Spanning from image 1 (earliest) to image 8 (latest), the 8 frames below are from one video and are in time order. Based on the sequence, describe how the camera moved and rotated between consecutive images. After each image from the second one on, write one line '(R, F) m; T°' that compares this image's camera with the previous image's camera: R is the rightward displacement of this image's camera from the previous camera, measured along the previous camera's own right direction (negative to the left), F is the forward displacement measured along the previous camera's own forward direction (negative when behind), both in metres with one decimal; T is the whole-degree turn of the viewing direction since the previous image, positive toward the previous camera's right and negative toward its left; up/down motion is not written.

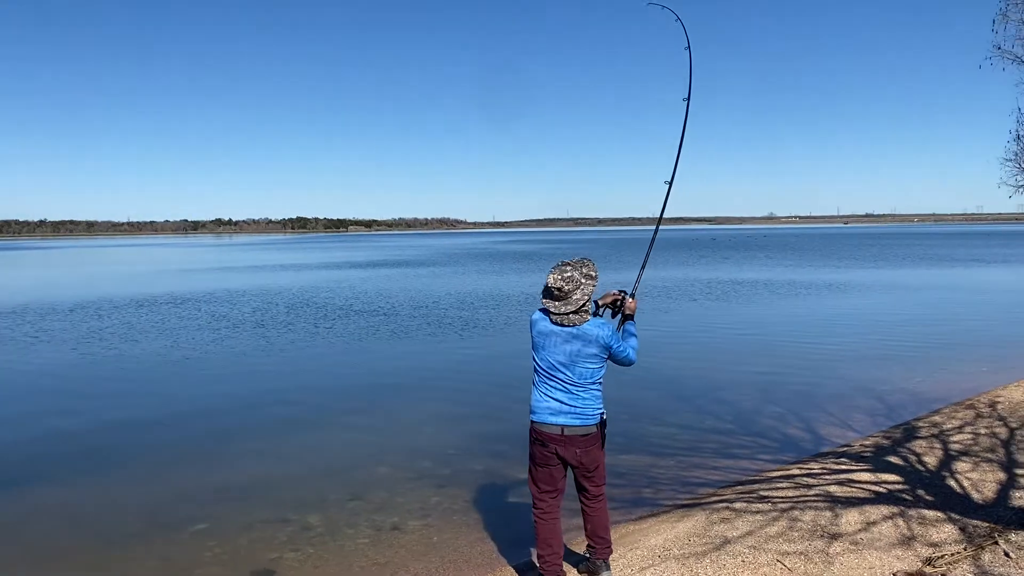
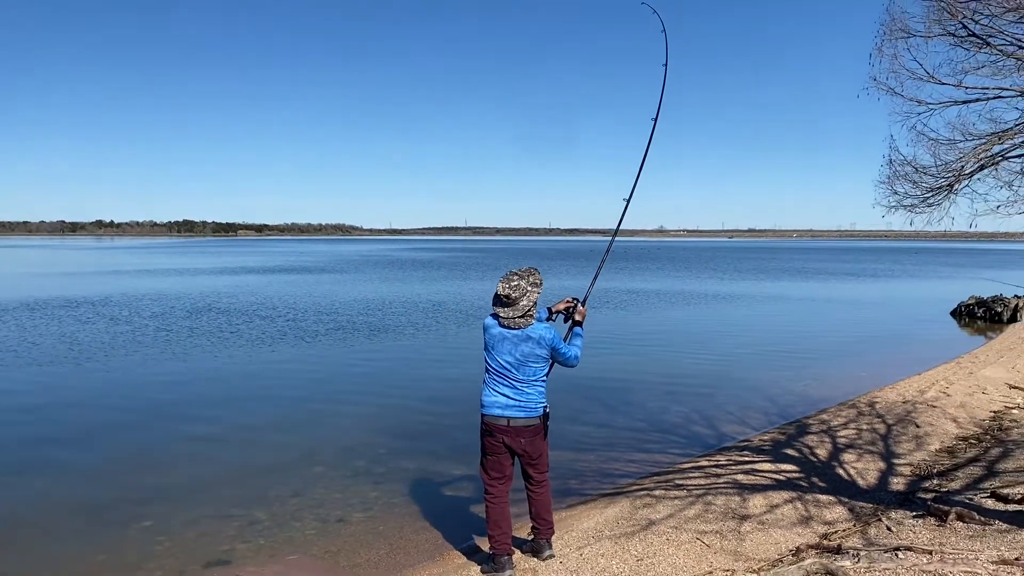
(-0.3, -0.3) m; +7°
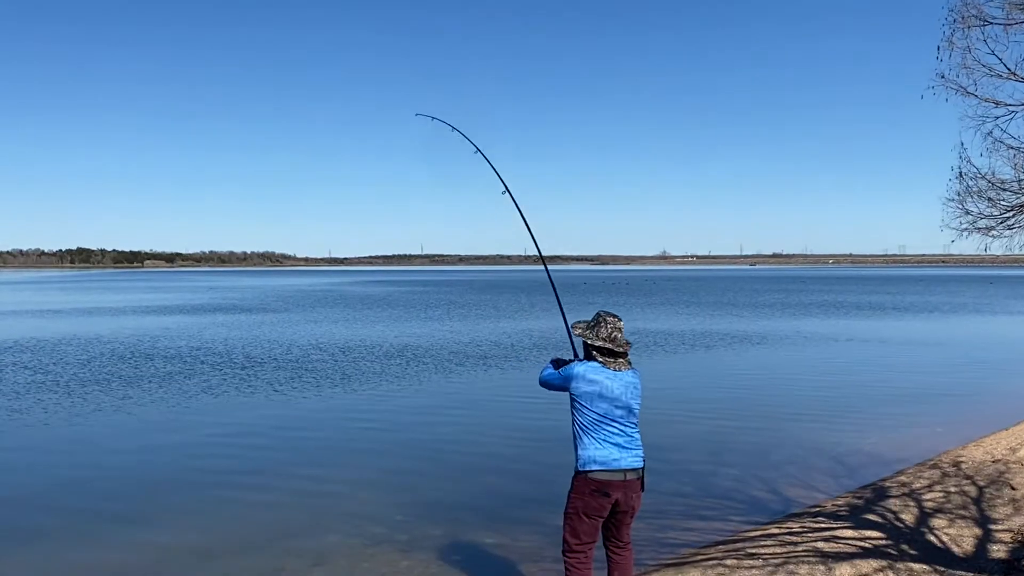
(-0.2, +0.6) m; -2°
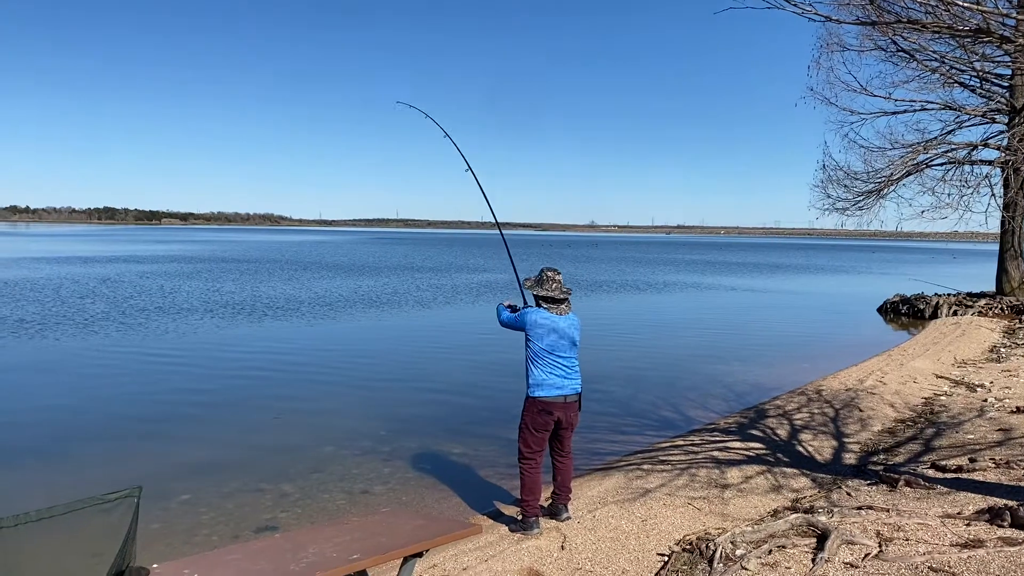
(-0.5, -1.1) m; +7°
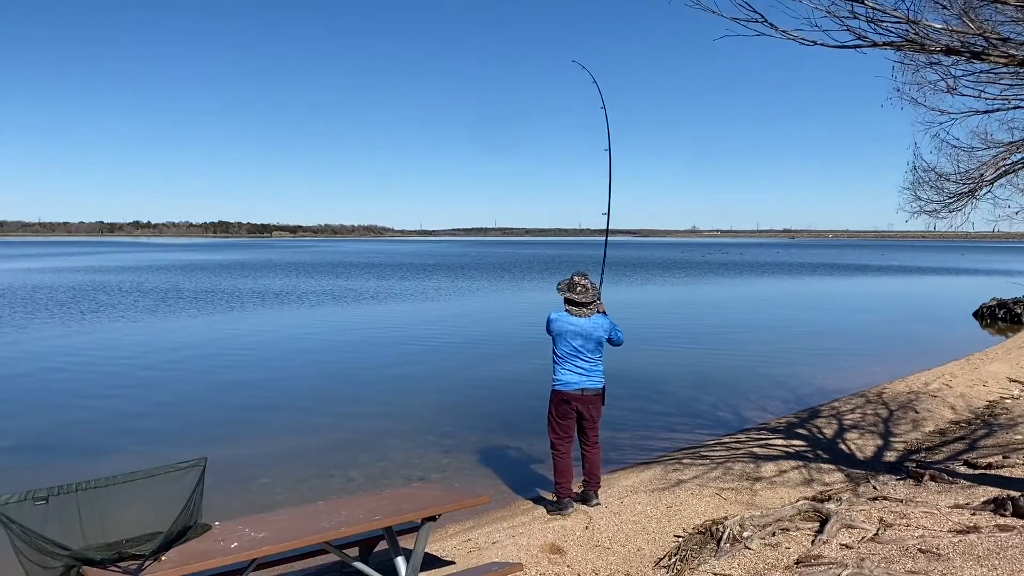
(+0.4, -0.6) m; -7°
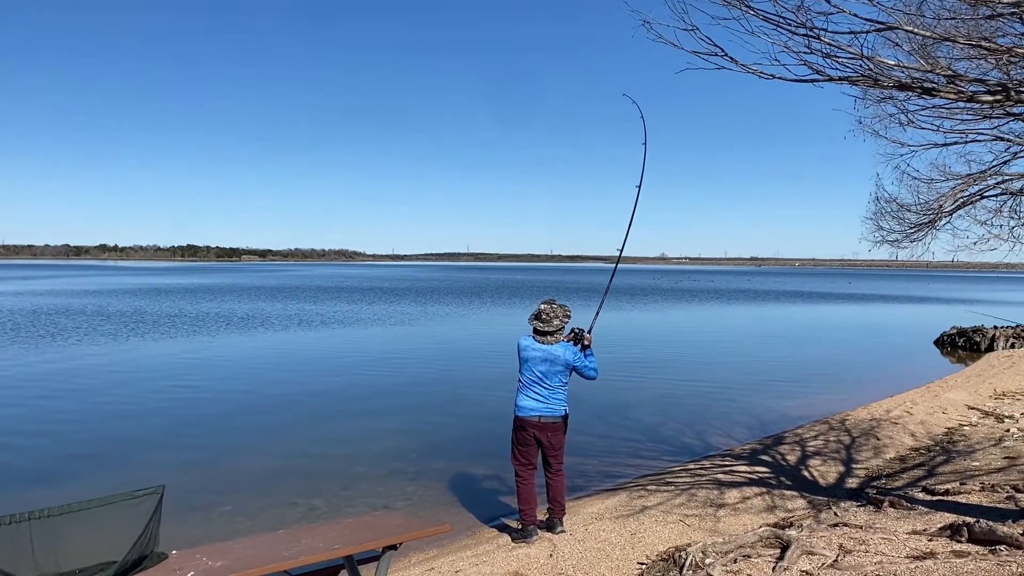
(0.0, 0.0) m; +2°
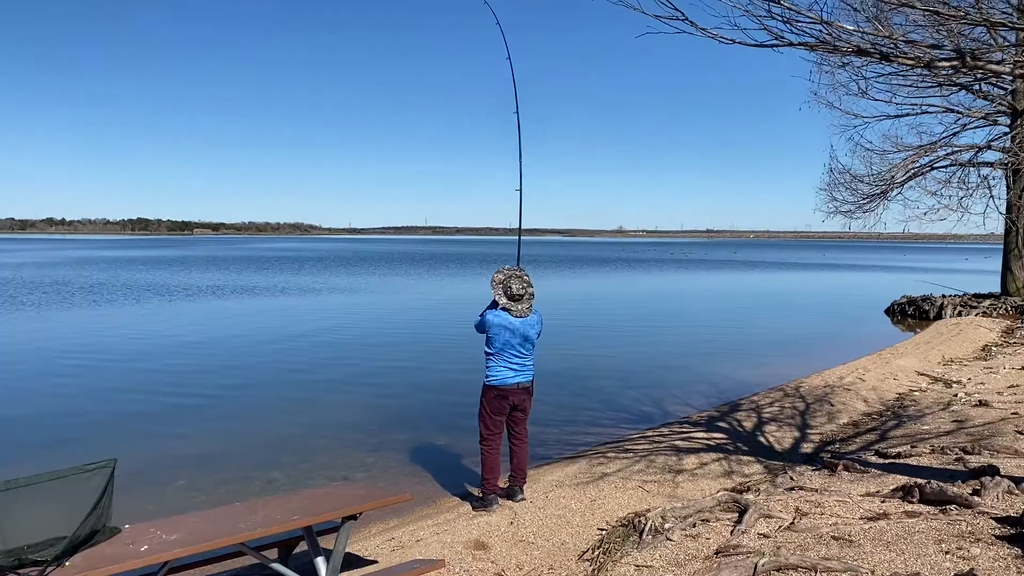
(0.0, +0.1) m; +3°
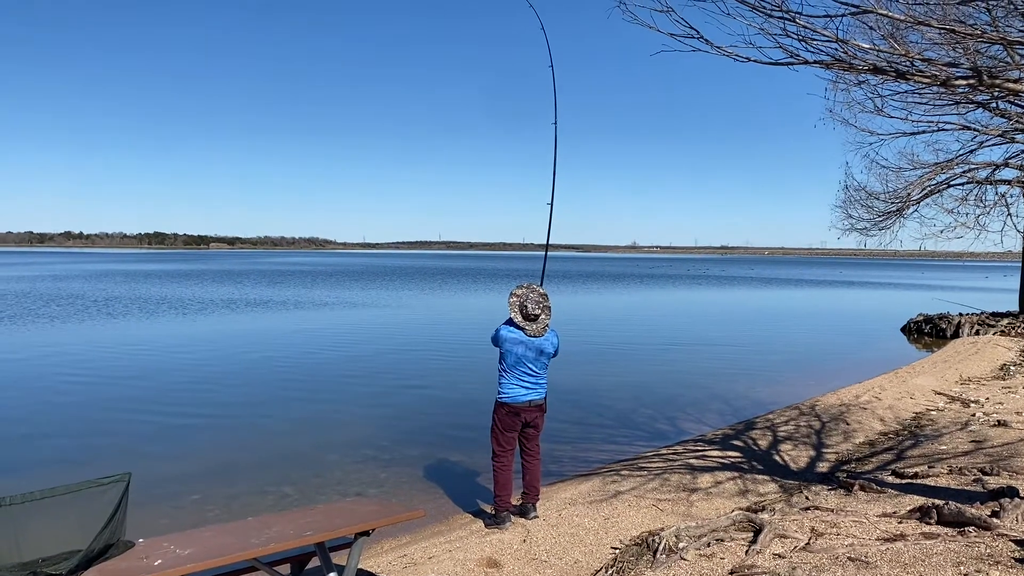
(0.0, 0.0) m; -1°
